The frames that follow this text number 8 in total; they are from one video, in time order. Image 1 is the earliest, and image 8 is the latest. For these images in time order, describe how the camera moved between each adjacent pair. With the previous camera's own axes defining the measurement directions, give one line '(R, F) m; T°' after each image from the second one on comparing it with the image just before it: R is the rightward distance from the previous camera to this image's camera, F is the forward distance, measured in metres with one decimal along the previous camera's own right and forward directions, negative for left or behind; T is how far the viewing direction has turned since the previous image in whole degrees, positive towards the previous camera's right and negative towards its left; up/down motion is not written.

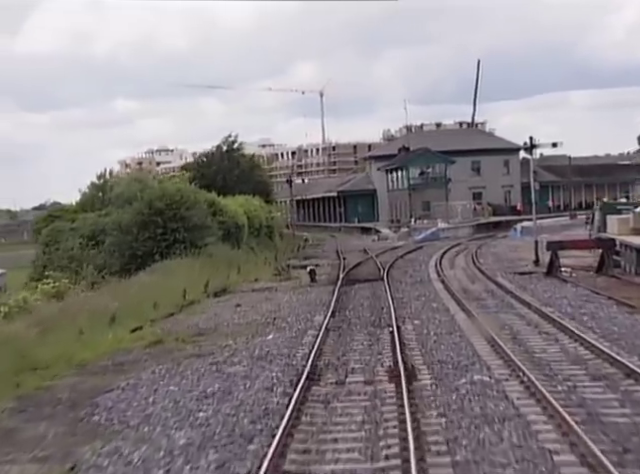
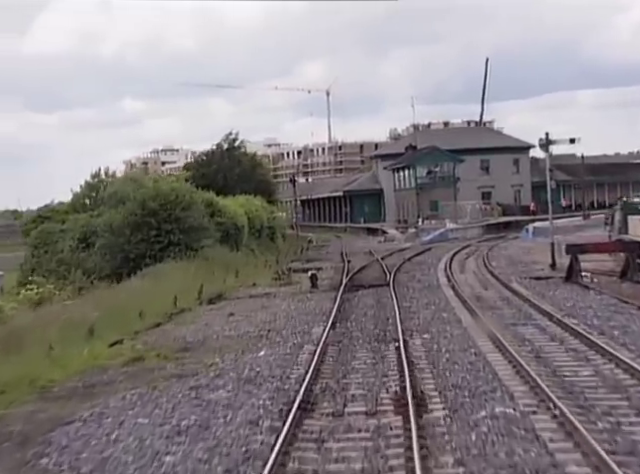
(+0.2, +1.6) m; -1°
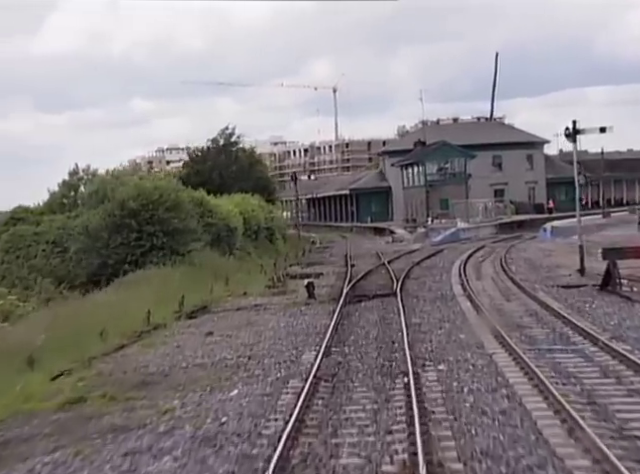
(+0.3, +2.9) m; -1°
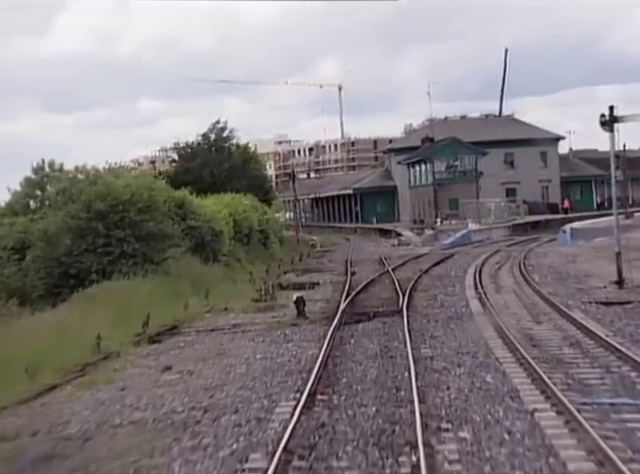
(+0.4, +3.3) m; -1°
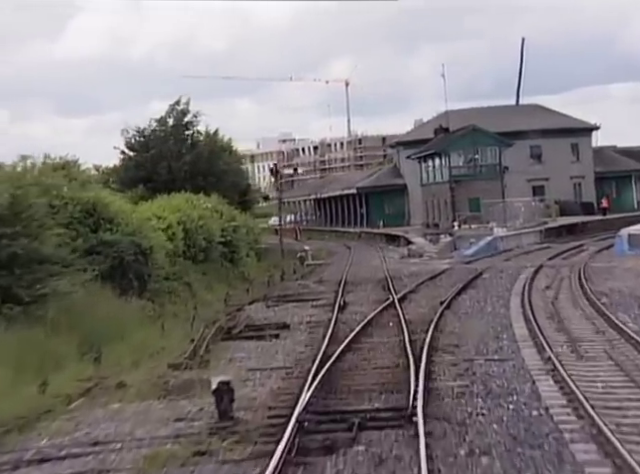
(+0.9, +8.4) m; -1°
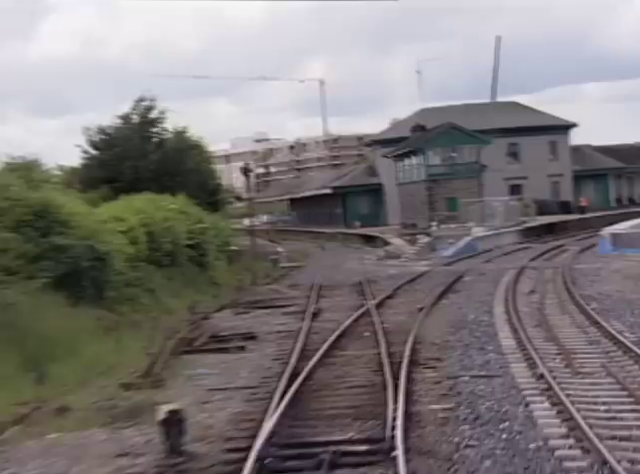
(+0.1, +1.3) m; +2°
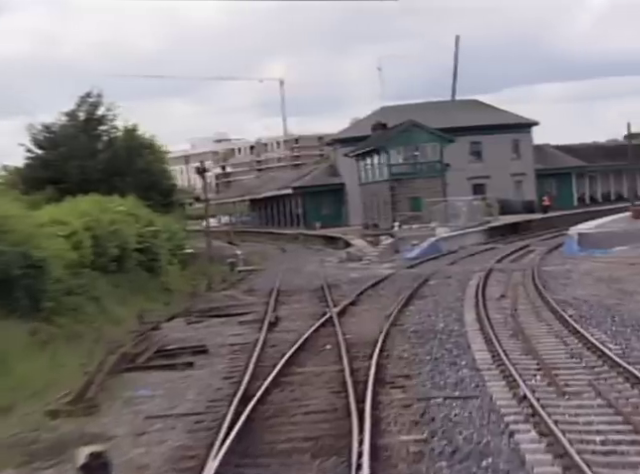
(+0.1, +1.3) m; +3°
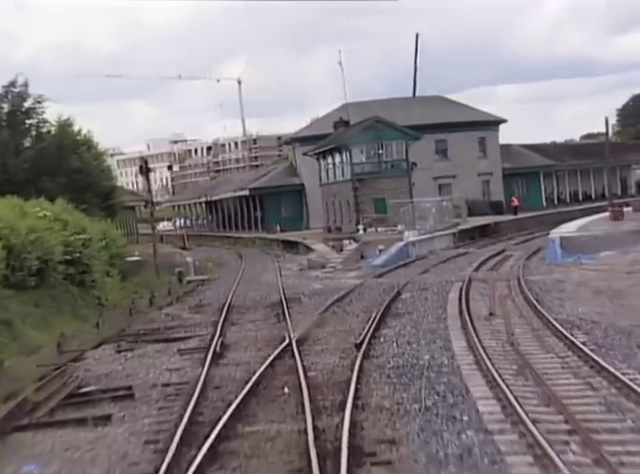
(+0.1, +2.9) m; +3°
